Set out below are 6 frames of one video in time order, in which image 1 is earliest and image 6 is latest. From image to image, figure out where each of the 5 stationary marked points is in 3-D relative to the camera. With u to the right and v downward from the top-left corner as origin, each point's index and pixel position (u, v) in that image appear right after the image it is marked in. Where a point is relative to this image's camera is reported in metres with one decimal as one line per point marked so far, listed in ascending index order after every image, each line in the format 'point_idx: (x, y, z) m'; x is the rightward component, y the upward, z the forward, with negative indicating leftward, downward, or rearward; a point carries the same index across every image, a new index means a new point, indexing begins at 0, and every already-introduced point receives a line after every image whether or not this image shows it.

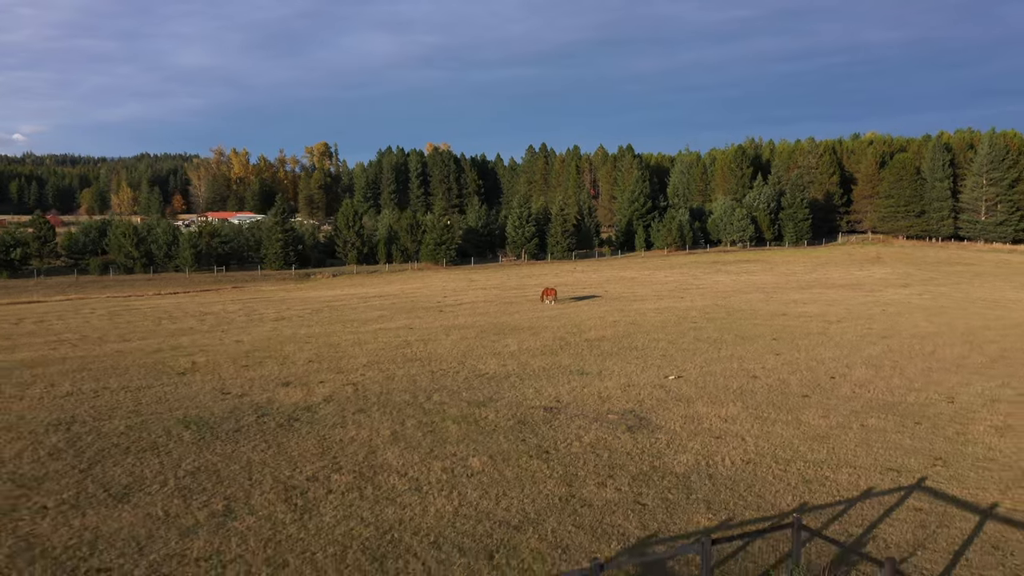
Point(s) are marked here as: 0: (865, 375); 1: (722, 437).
0: (+6.4, -1.6, +20.1) m
1: (+2.8, -2.0, +14.8) m
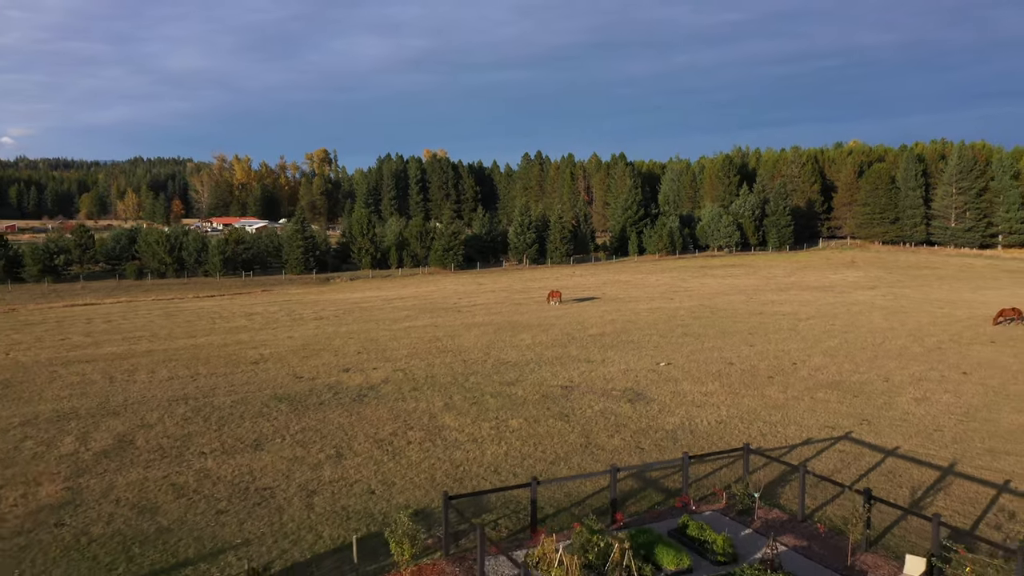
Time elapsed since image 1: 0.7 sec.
0: (+6.9, -1.6, +24.4) m
1: (+3.3, -2.0, +19.1) m
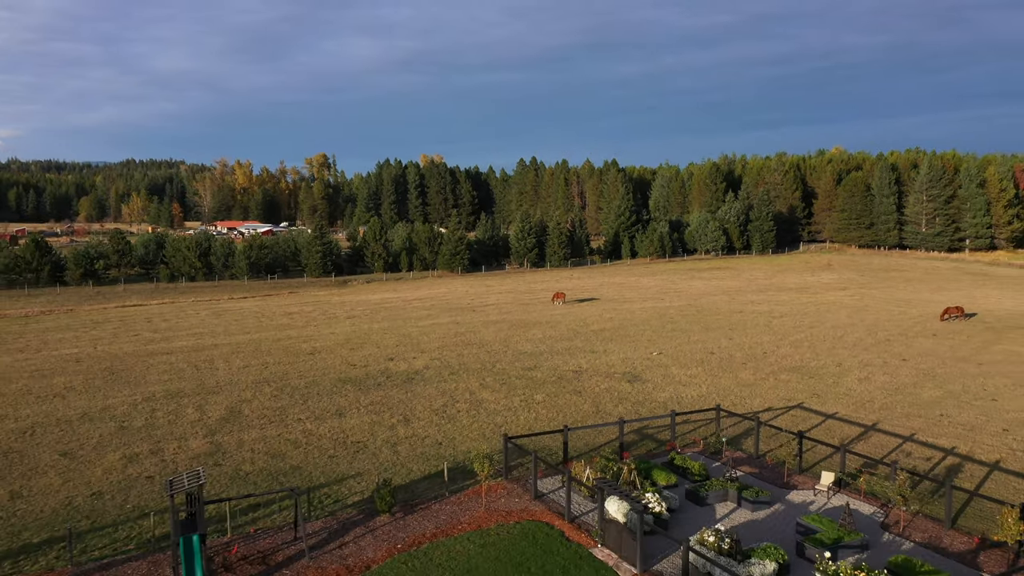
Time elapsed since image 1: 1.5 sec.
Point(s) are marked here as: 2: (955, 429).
0: (+7.3, -1.7, +29.2) m
1: (+3.8, -2.1, +23.9) m
2: (+7.8, -2.4, +19.2) m
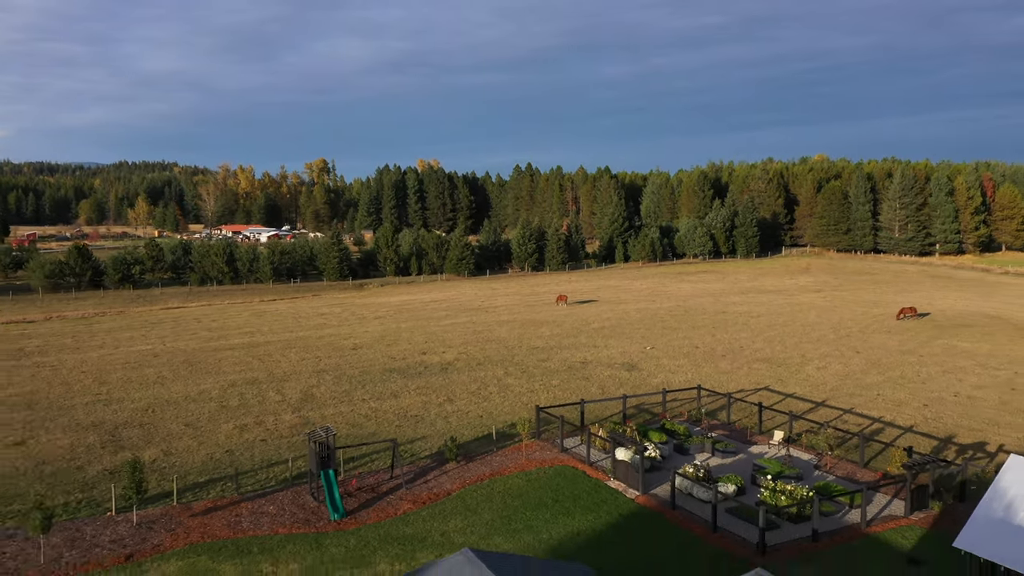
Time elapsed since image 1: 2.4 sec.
0: (+7.8, -1.8, +34.4) m
1: (+4.3, -2.2, +29.0) m
2: (+8.4, -2.6, +24.3) m
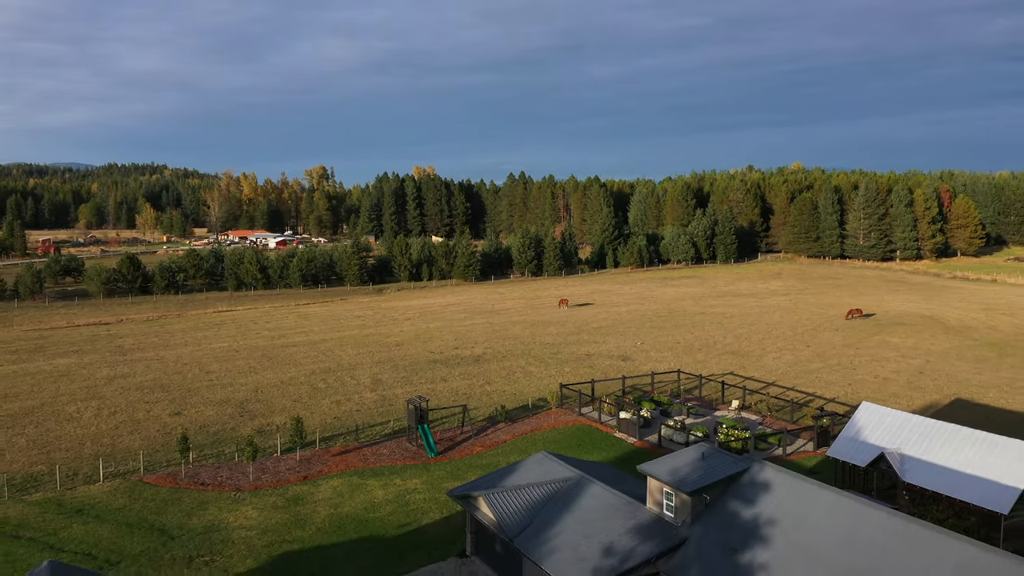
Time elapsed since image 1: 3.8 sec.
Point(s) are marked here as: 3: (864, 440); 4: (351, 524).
0: (+8.4, -2.0, +42.2) m
1: (+5.0, -2.5, +36.8) m
2: (+9.1, -2.8, +32.2) m
3: (+6.0, -2.6, +18.8) m
4: (-2.8, -4.1, +19.0) m
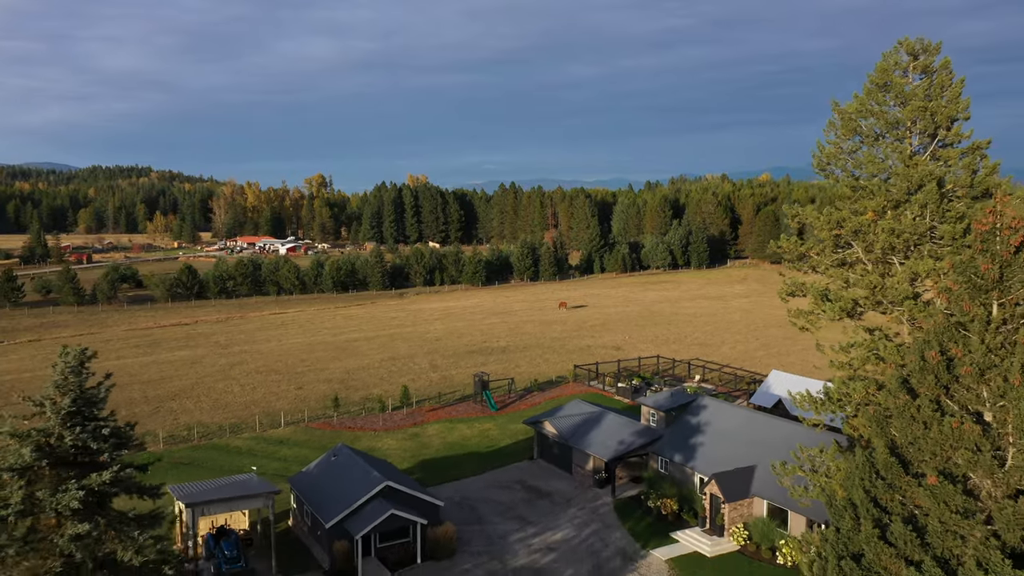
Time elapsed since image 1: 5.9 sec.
0: (+9.2, -2.3, +54.1) m
1: (+5.9, -2.8, +48.6) m
2: (+10.1, -3.1, +44.1) m
3: (+7.2, -2.9, +30.7) m
4: (-1.6, -4.4, +30.8) m
